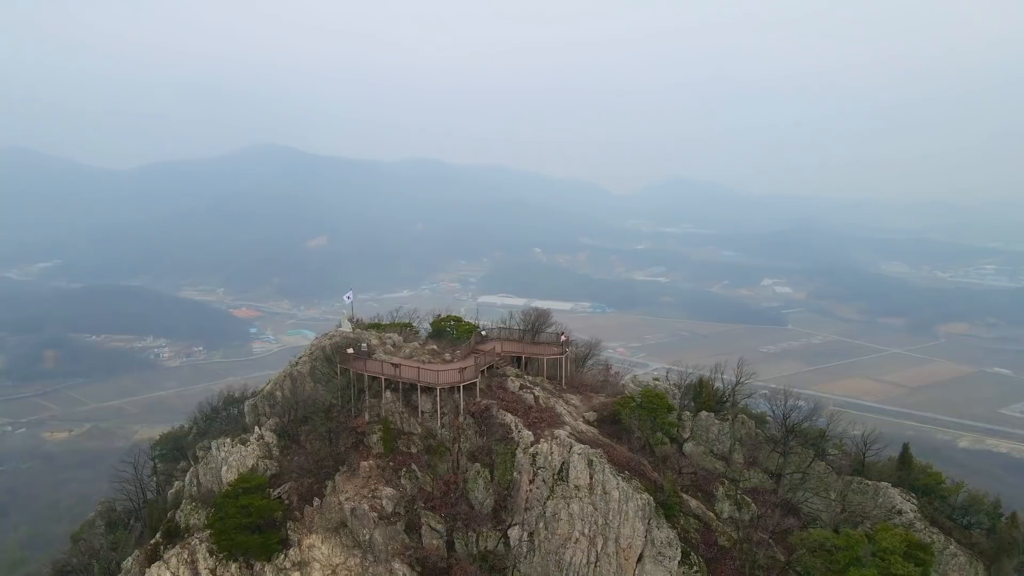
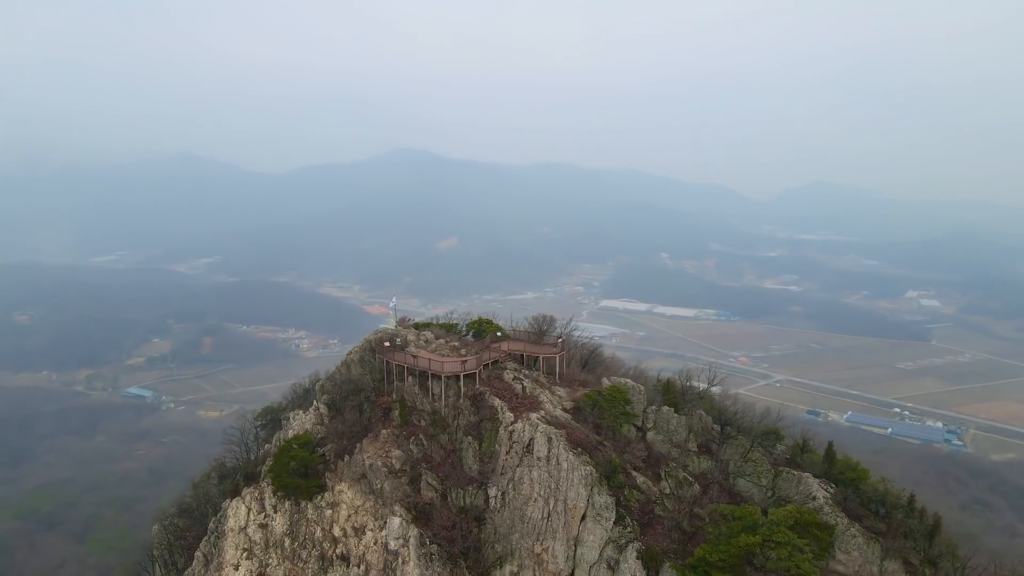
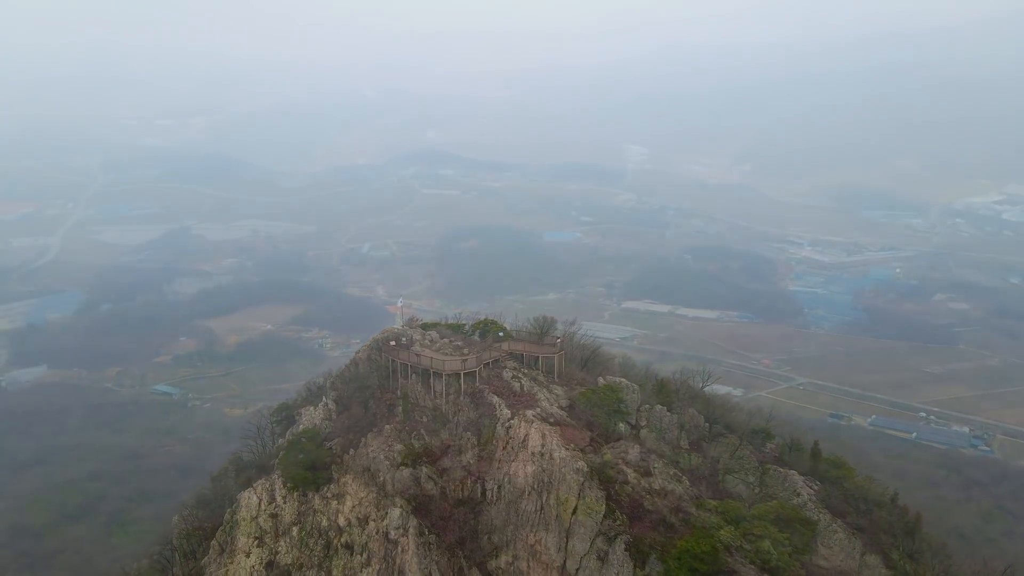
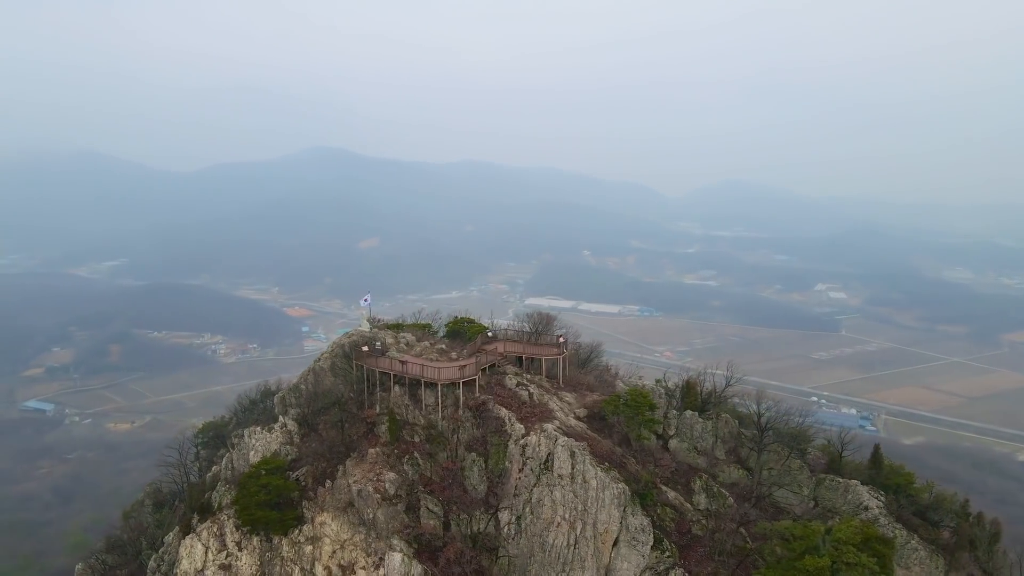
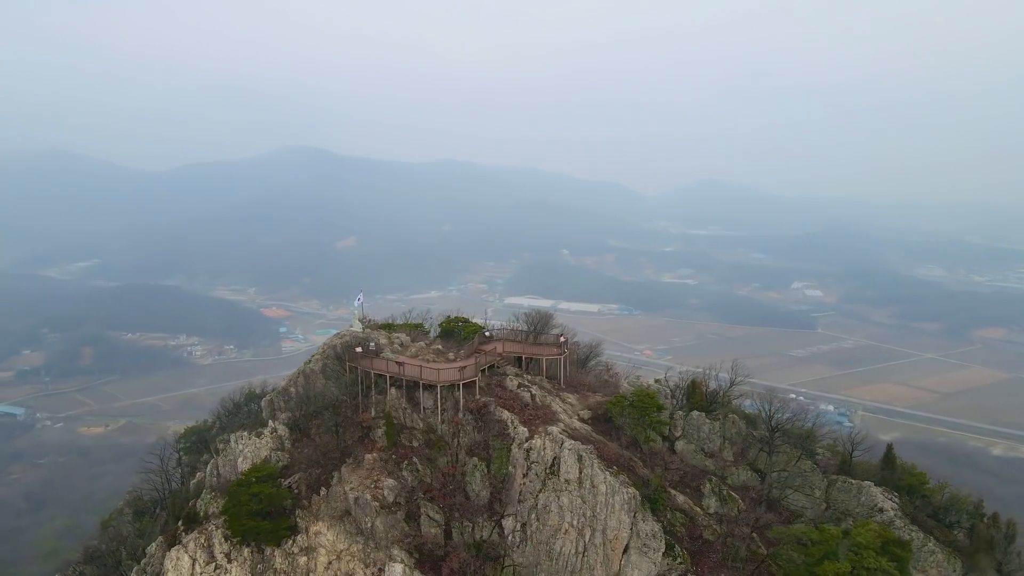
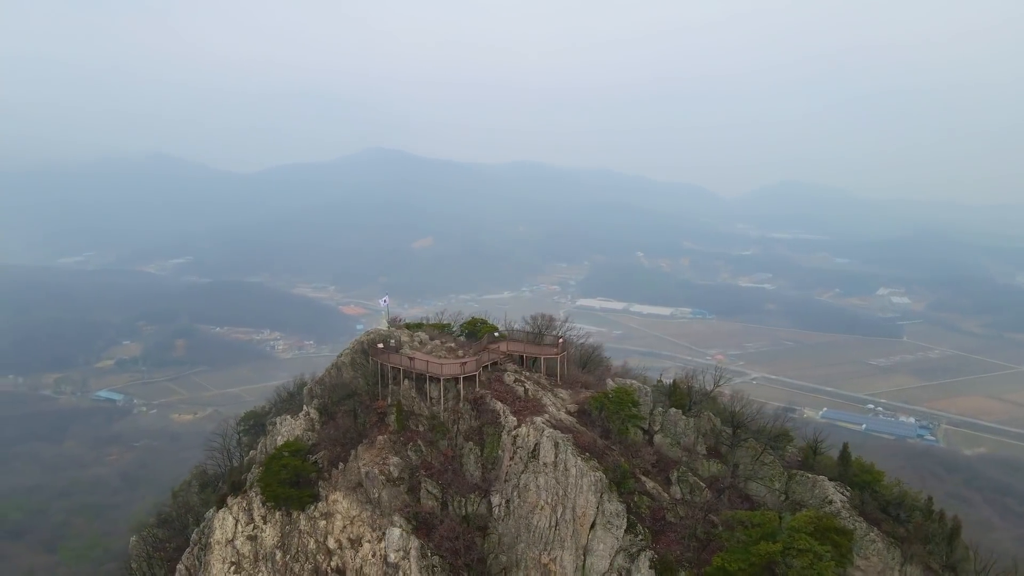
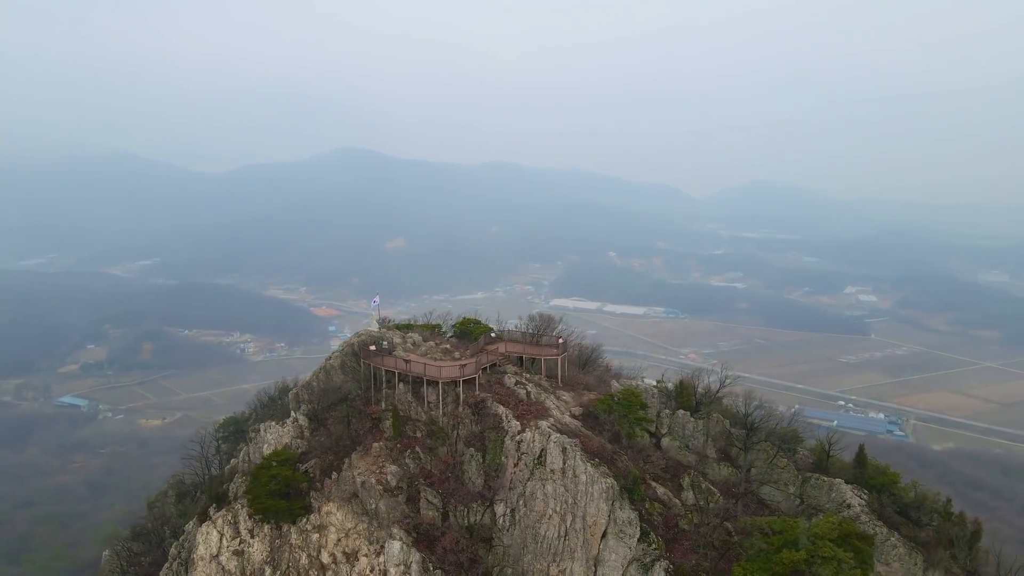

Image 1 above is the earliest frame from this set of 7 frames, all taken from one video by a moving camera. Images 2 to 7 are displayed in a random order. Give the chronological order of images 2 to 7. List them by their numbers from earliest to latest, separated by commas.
5, 4, 7, 6, 2, 3
